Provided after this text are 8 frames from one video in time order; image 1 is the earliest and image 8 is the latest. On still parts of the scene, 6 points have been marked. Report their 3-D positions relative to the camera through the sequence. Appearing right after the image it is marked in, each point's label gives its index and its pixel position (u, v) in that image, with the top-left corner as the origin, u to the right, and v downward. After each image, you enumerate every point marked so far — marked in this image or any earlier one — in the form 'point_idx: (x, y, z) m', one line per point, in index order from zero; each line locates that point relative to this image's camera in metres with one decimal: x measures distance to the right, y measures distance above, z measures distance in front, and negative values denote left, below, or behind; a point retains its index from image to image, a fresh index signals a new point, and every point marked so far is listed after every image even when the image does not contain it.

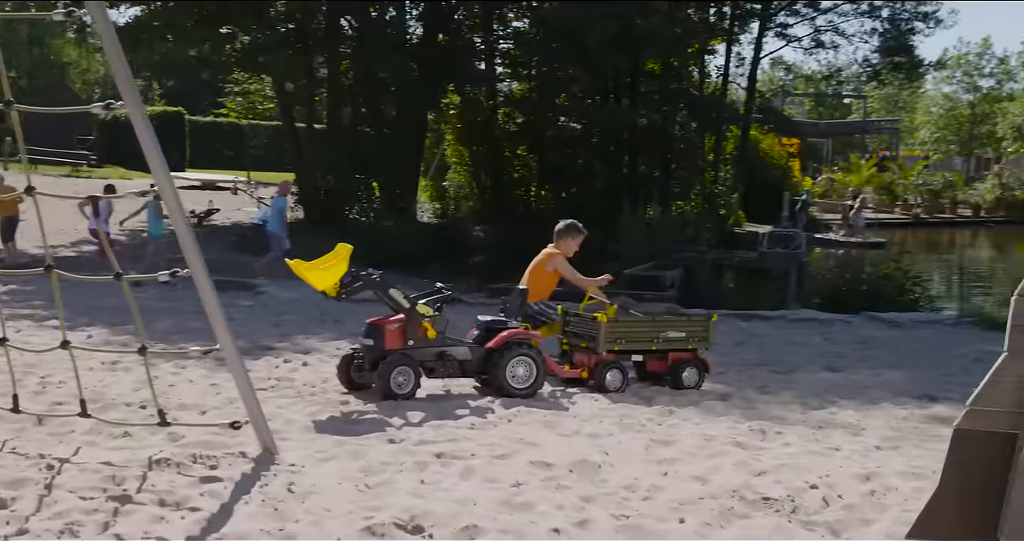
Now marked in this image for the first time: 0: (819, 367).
0: (+2.7, -0.9, +10.5) m
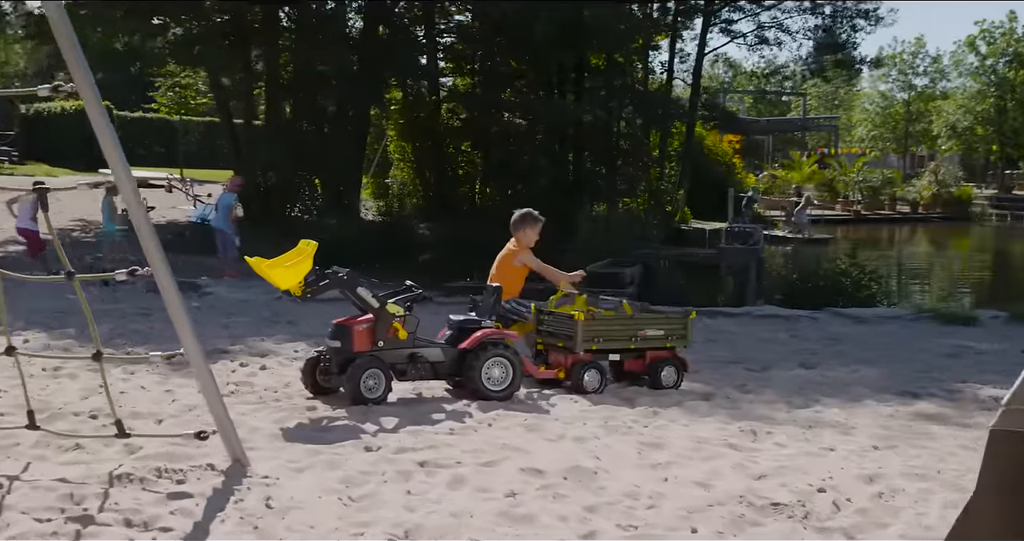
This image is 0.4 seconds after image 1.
0: (+2.4, -0.8, +10.3) m
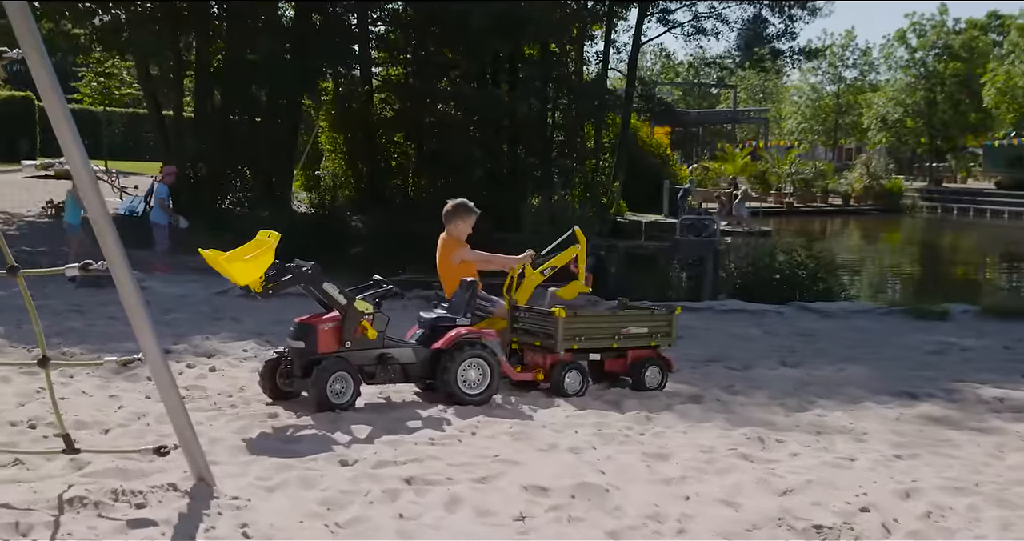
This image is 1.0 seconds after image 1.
0: (+2.1, -0.8, +9.8) m
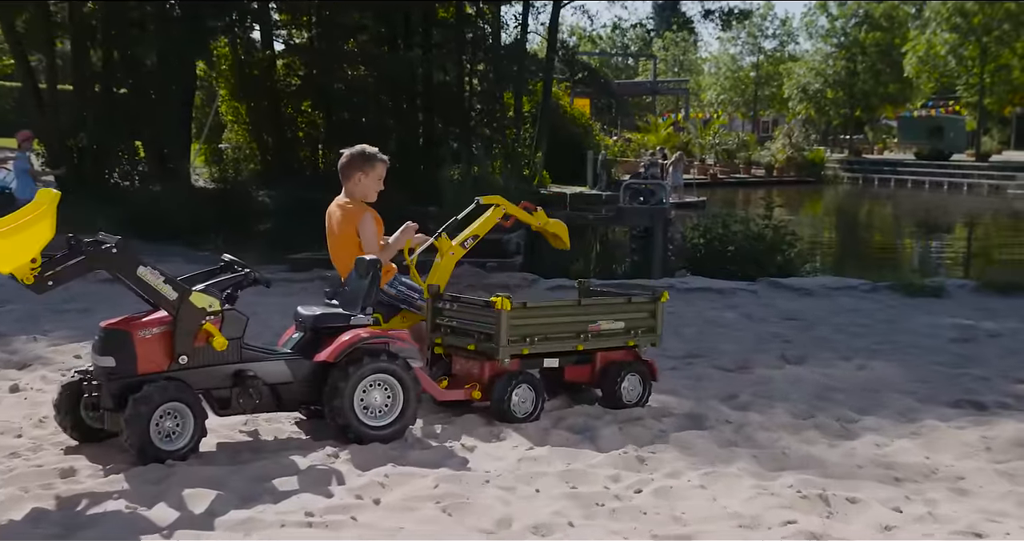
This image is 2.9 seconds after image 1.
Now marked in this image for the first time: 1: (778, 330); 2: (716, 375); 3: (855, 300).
0: (+1.7, -0.6, +7.6) m
1: (+2.0, -0.4, +8.9) m
2: (+1.2, -0.6, +6.9) m
3: (+3.2, -0.3, +11.1) m
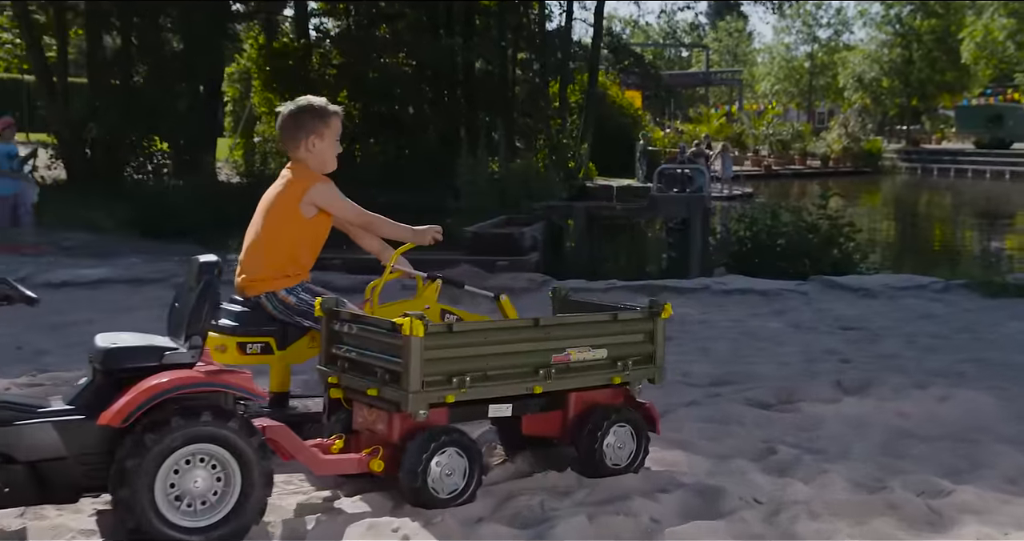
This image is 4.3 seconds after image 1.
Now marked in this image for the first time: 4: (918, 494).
0: (+1.5, -0.6, +5.7) m
1: (+1.9, -0.4, +7.0) m
2: (+1.0, -0.6, +5.0) m
3: (+3.2, -0.2, +9.1) m
4: (+1.3, -0.7, +3.9) m
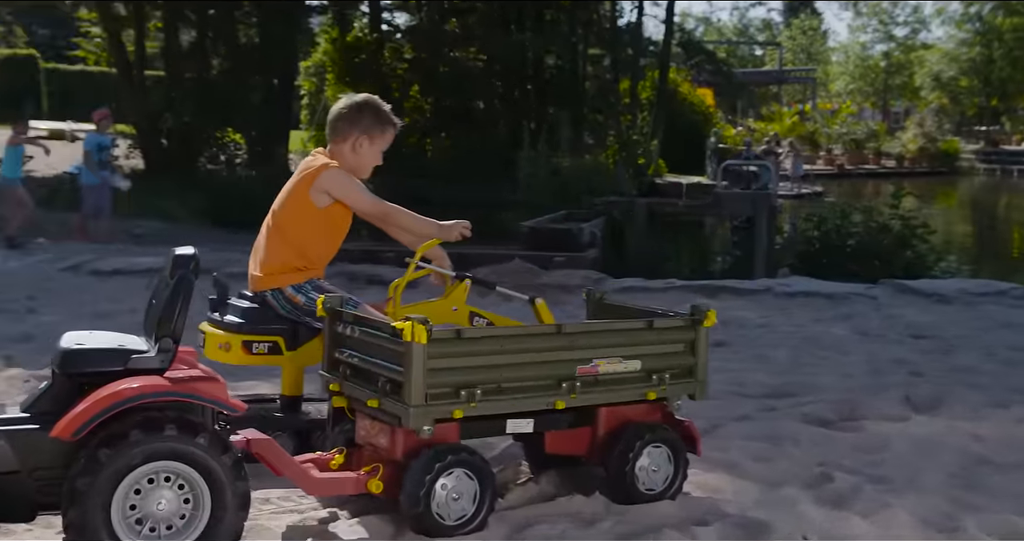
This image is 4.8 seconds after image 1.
0: (+1.7, -0.6, +5.2) m
1: (+2.1, -0.5, +6.4) m
2: (+1.1, -0.6, +4.5) m
3: (+3.5, -0.3, +8.5) m
4: (+1.4, -0.7, +3.4) m
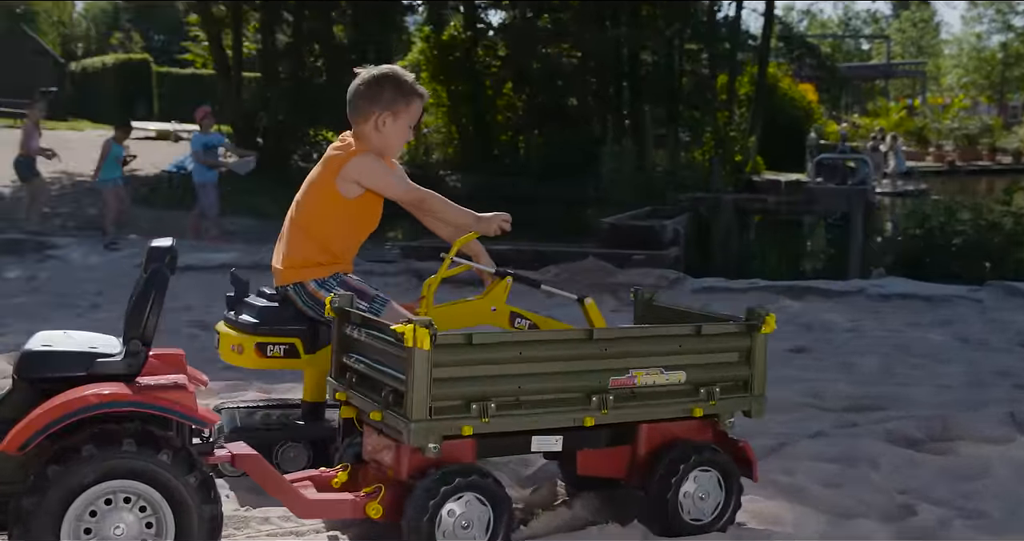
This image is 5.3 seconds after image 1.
0: (+1.9, -0.6, +4.6) m
1: (+2.4, -0.5, +5.9) m
2: (+1.3, -0.6, +4.0) m
3: (+4.0, -0.3, +7.8) m
4: (+1.4, -0.7, +2.9) m
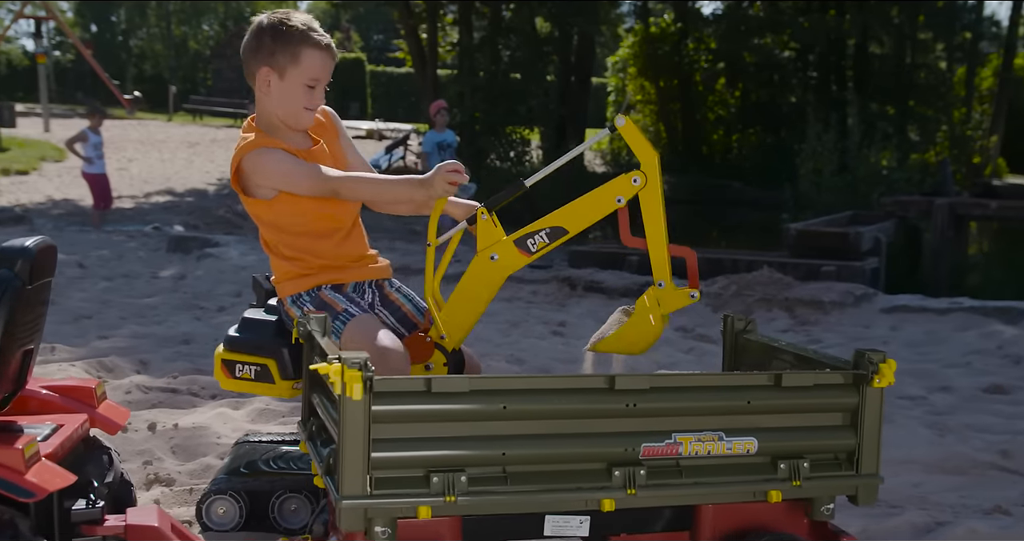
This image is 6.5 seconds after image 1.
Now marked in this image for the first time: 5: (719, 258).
0: (+2.2, -0.7, +3.5) m
1: (+2.9, -0.6, +4.6) m
2: (+1.4, -0.7, +3.0) m
3: (+4.9, -0.4, +6.2) m
4: (+1.4, -0.8, +1.8) m
5: (+1.4, +0.1, +7.9) m
